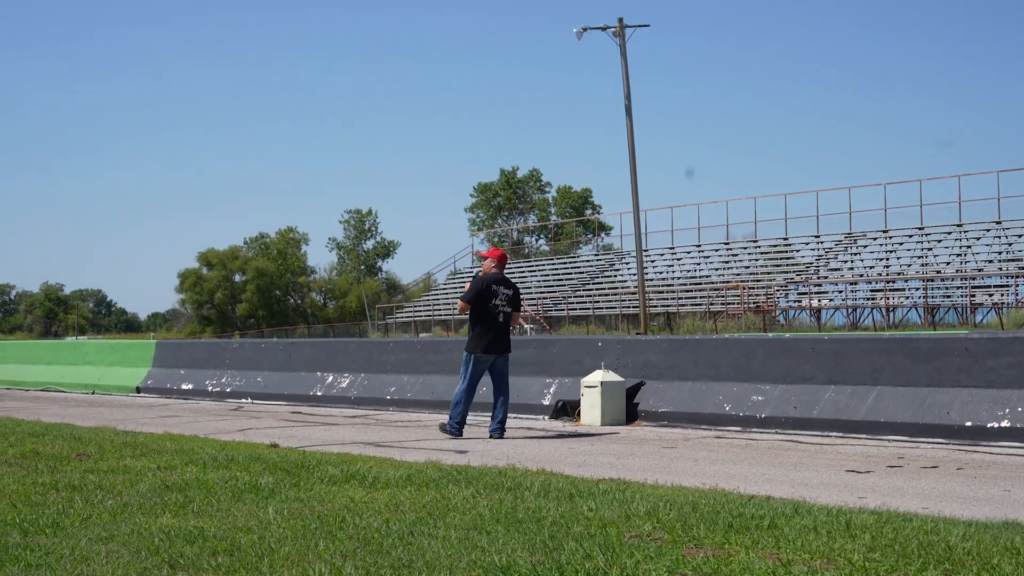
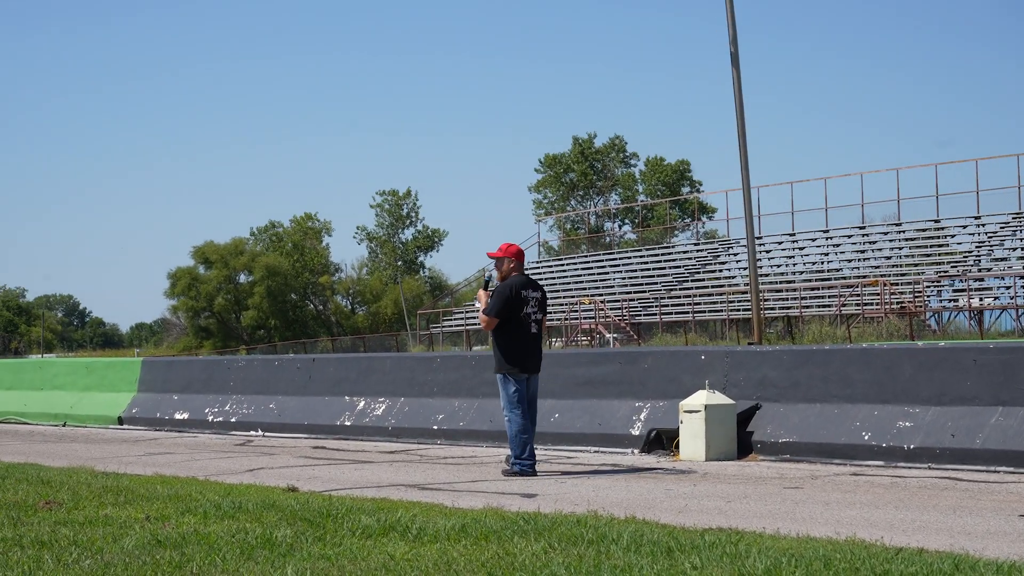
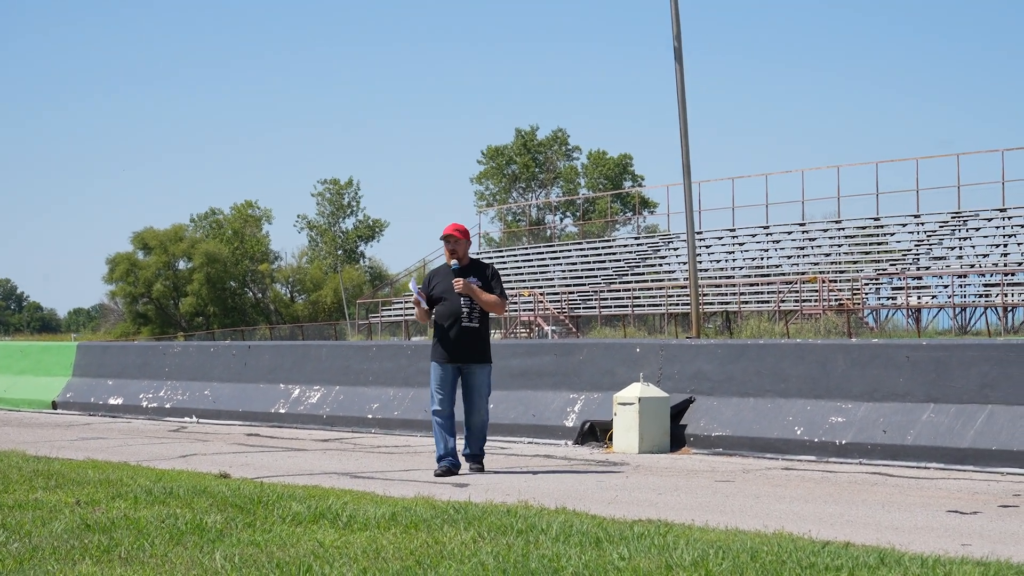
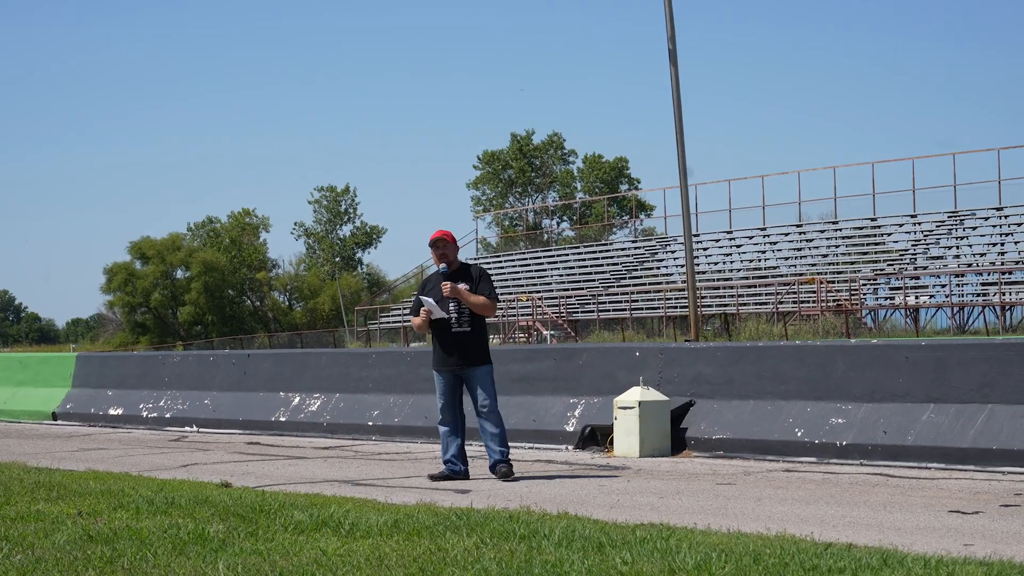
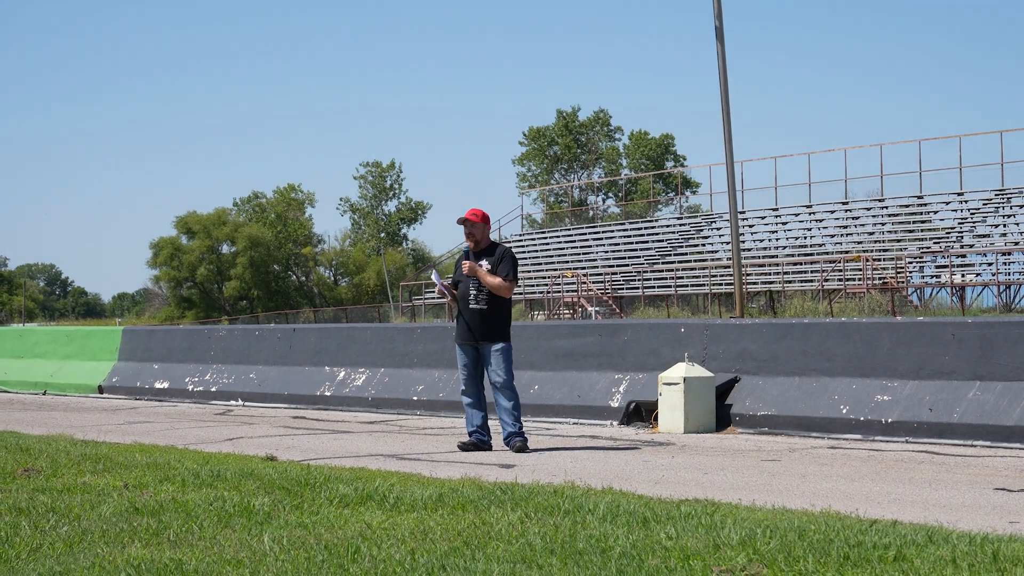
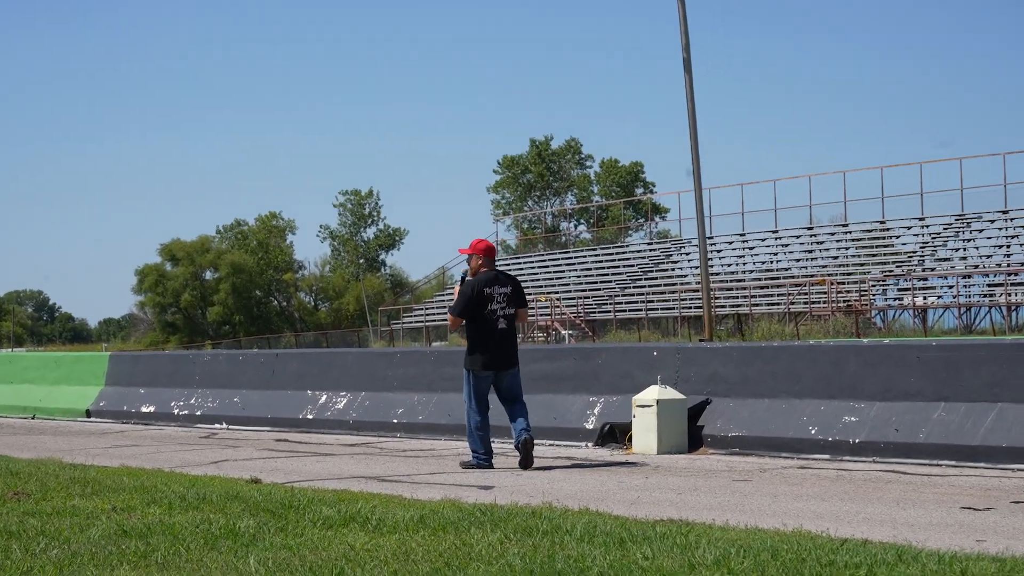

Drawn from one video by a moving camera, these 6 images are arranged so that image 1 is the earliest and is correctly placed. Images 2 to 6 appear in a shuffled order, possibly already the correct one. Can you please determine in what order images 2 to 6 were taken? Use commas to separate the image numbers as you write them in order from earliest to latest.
6, 2, 4, 5, 3
